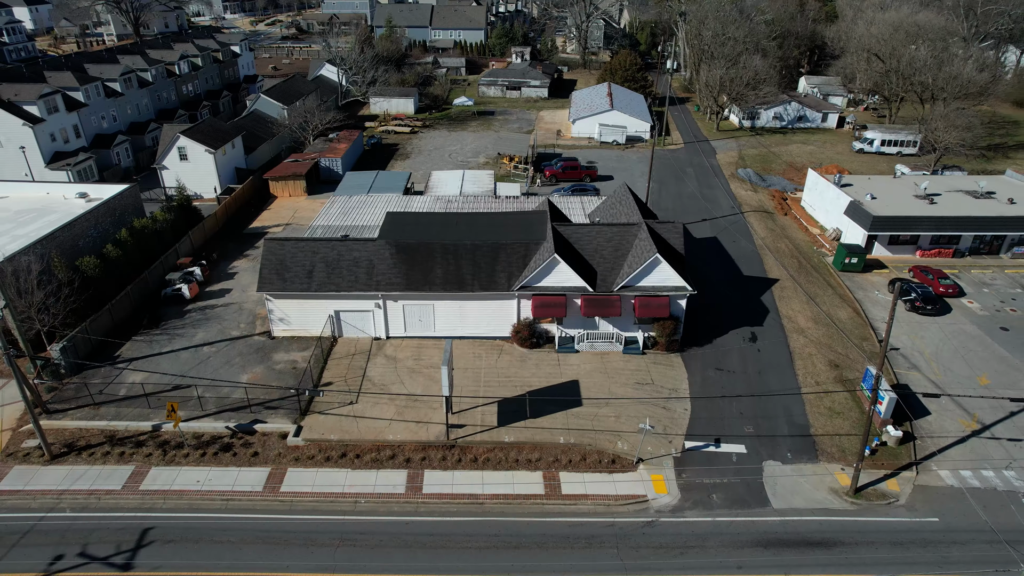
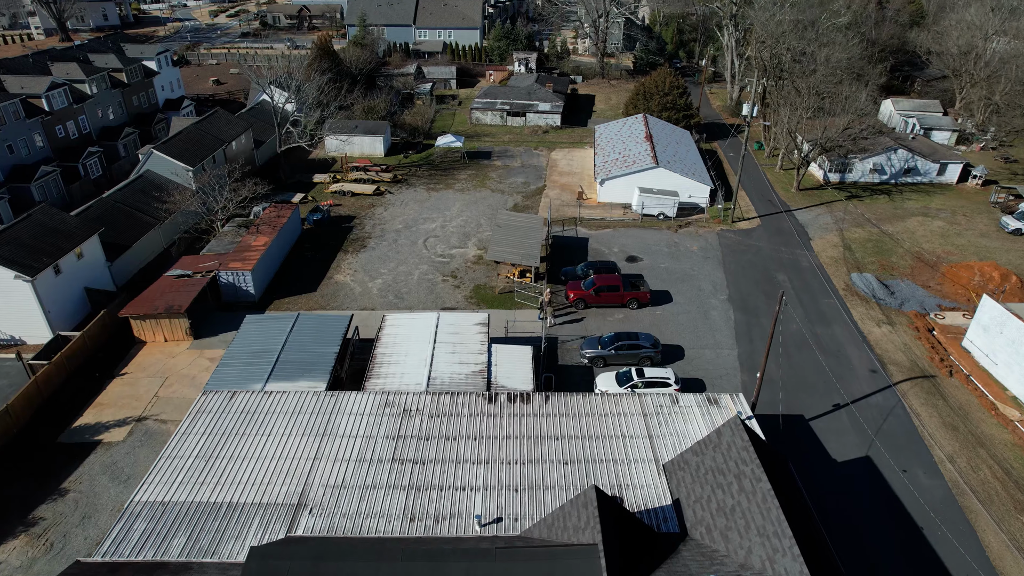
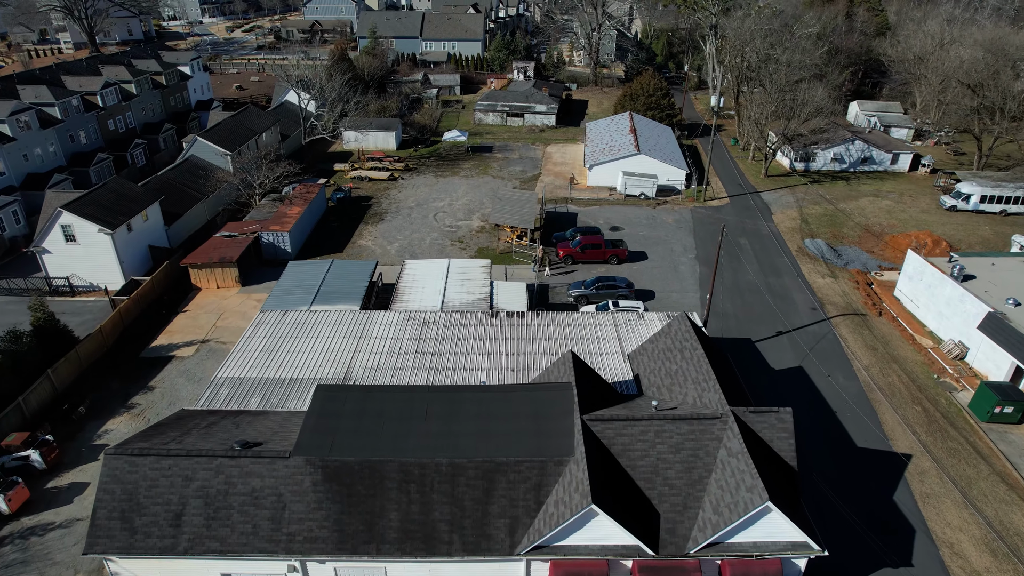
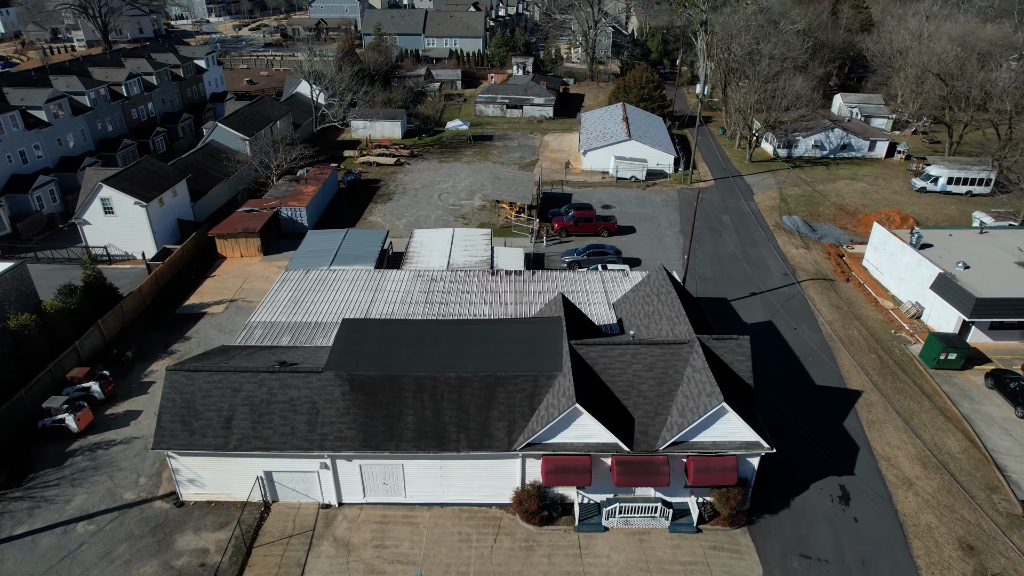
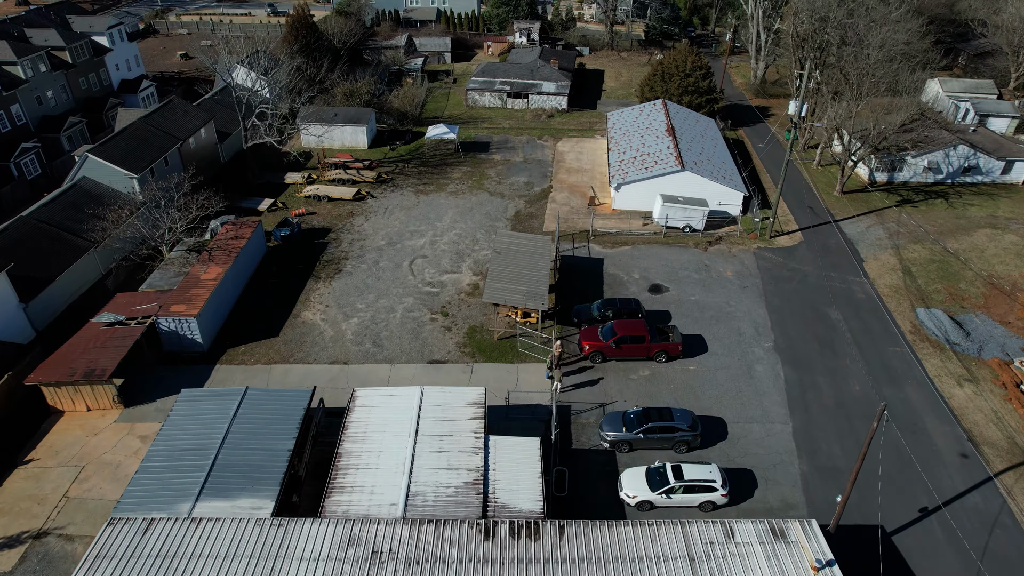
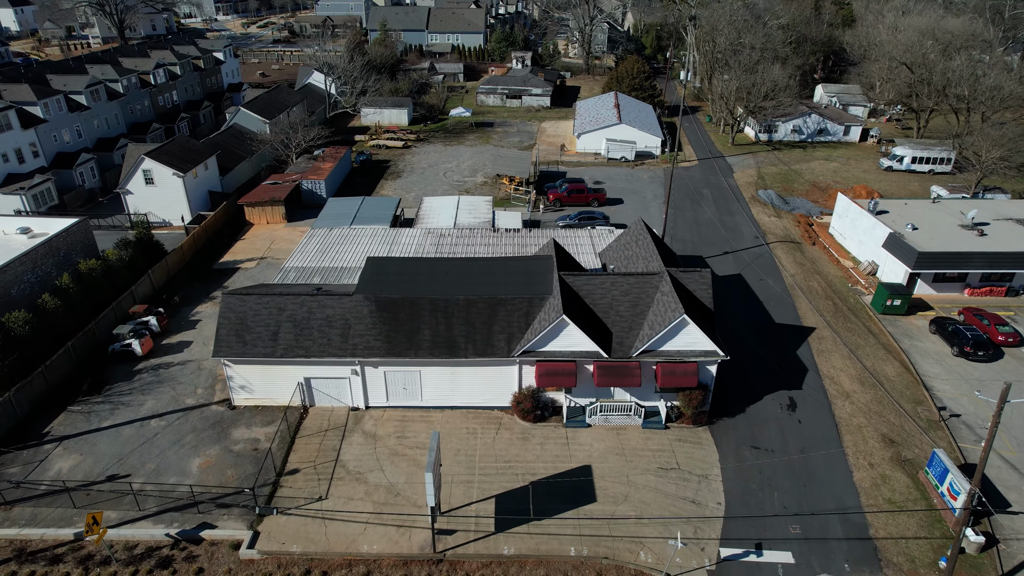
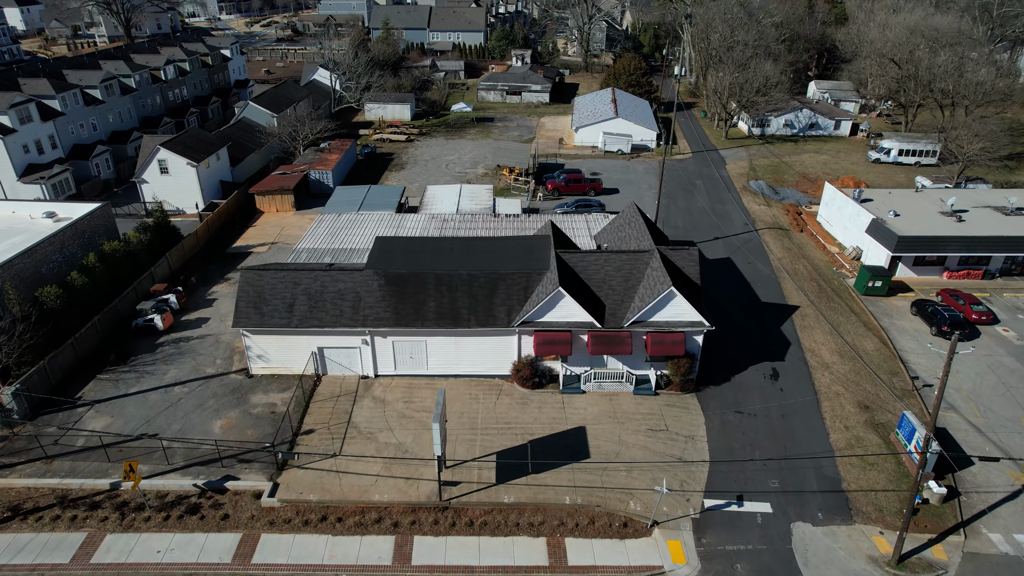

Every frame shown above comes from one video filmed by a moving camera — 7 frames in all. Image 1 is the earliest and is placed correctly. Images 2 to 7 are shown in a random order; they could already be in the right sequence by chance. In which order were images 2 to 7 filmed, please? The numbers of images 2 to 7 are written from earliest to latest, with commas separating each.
7, 6, 4, 3, 2, 5
